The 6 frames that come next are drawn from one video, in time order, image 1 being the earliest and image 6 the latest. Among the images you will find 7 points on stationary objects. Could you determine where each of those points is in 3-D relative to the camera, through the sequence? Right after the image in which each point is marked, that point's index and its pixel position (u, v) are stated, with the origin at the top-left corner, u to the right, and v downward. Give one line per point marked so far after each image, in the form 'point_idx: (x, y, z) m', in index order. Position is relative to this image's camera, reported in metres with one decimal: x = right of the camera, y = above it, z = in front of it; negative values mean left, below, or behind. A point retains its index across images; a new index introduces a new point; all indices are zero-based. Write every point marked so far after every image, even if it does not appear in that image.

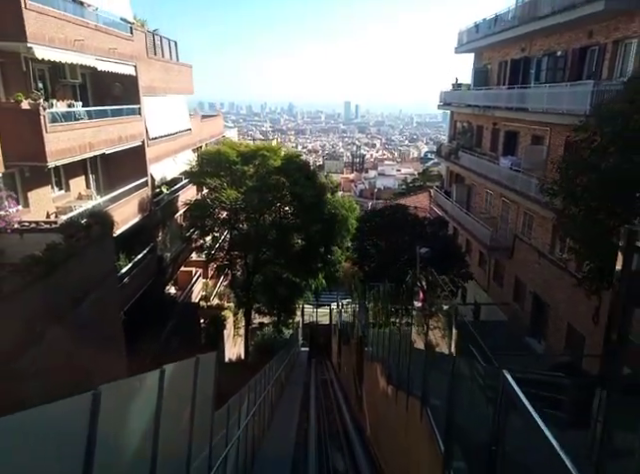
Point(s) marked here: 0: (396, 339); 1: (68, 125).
0: (+1.5, -2.0, +8.6) m
1: (-6.0, +2.7, +10.4) m
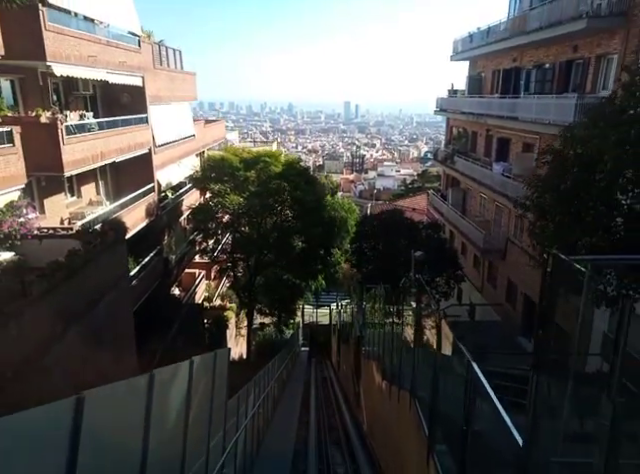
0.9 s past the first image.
0: (+1.5, -2.2, +9.2) m
1: (-6.0, +2.6, +11.1) m
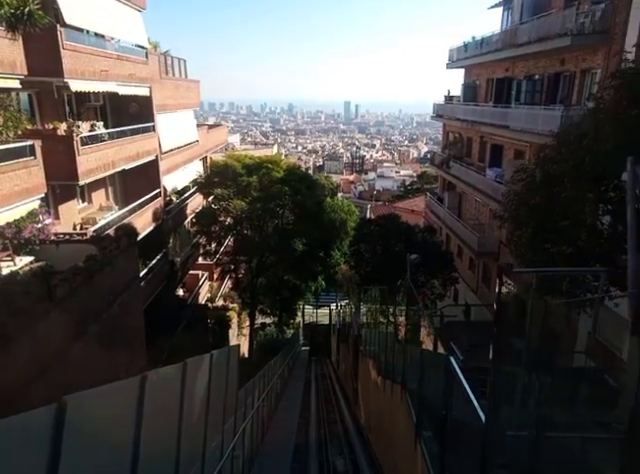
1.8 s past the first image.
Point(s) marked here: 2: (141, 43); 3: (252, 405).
0: (+1.5, -2.3, +9.9) m
1: (-6.1, +2.4, +11.7) m
2: (-6.3, +6.8, +15.3) m
3: (-1.2, -2.9, +7.4) m
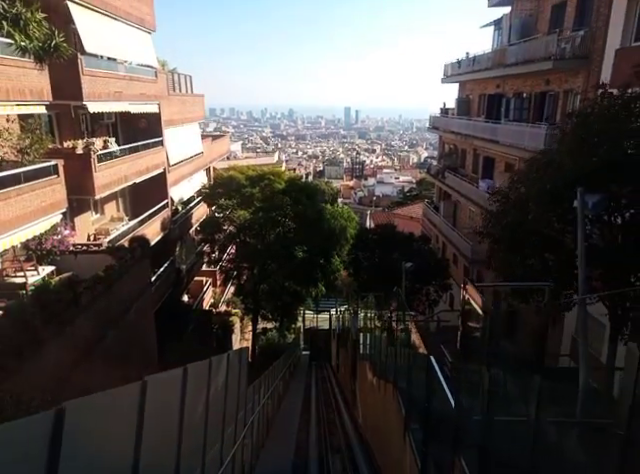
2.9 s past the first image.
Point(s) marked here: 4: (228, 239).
0: (+1.5, -2.6, +10.6) m
1: (-6.1, +2.1, +12.6) m
2: (-6.3, +6.4, +16.2) m
3: (-1.2, -3.1, +8.2) m
4: (-3.9, -0.1, +18.8) m
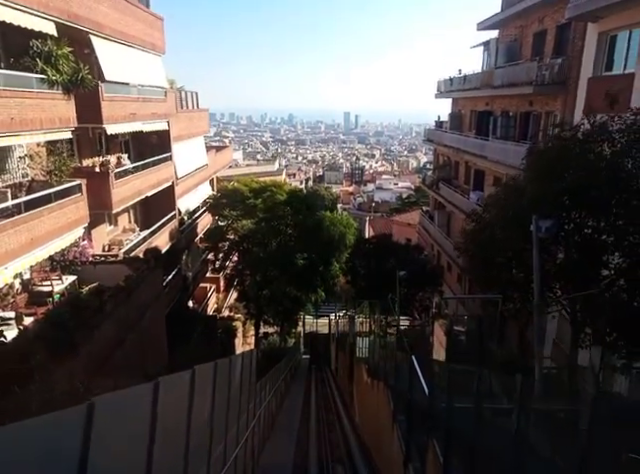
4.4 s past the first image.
0: (+1.4, -2.9, +11.6) m
1: (-6.1, +1.8, +13.6) m
2: (-6.3, +6.1, +17.2) m
3: (-1.2, -3.4, +9.2) m
4: (-4.0, -0.5, +19.8) m
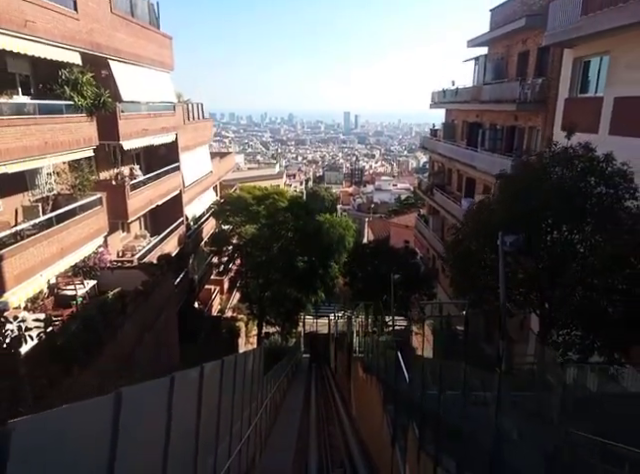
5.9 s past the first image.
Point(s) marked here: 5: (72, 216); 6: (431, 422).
0: (+1.4, -3.1, +12.7) m
1: (-6.1, +1.6, +14.7) m
2: (-6.3, +5.8, +18.3) m
3: (-1.2, -3.6, +10.3) m
4: (-4.0, -0.7, +20.9) m
5: (-6.2, +0.5, +10.8) m
6: (+1.6, -2.6, +6.0) m
